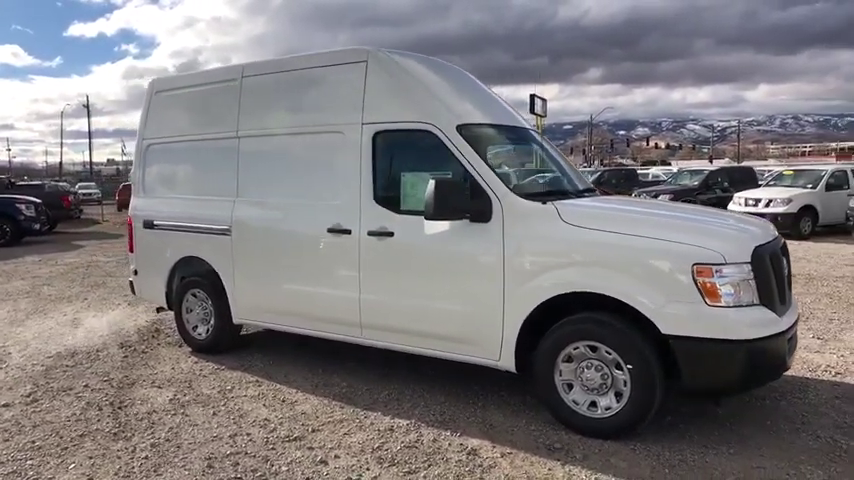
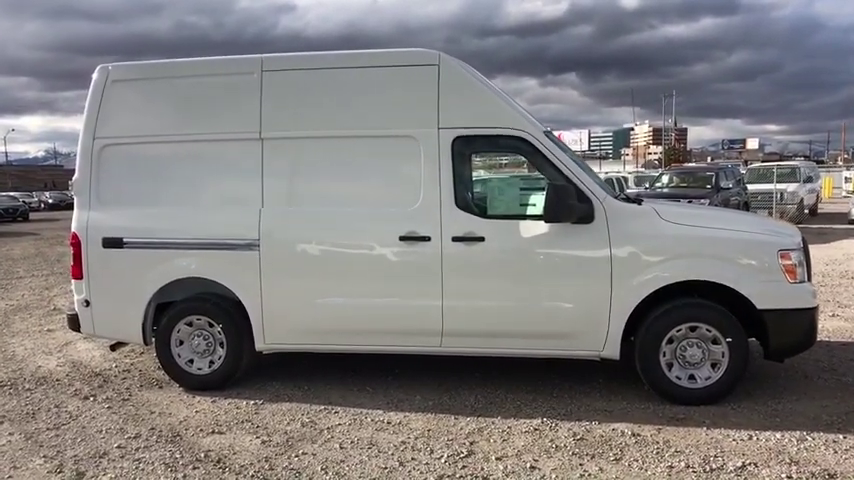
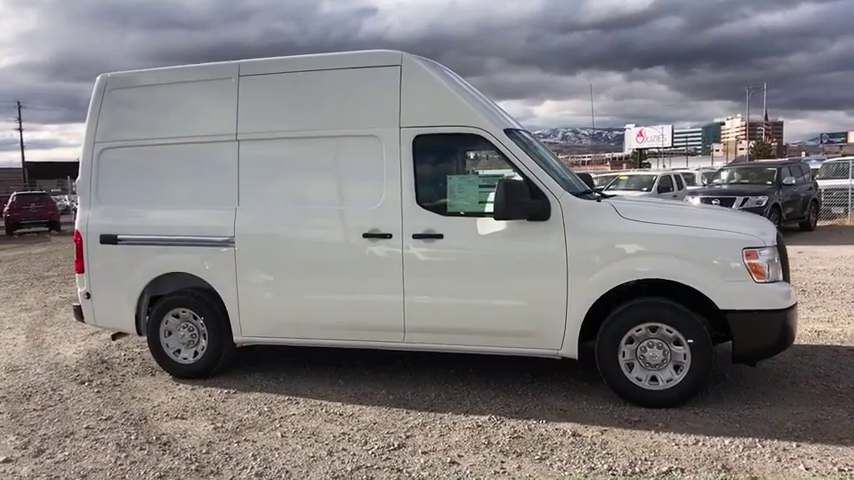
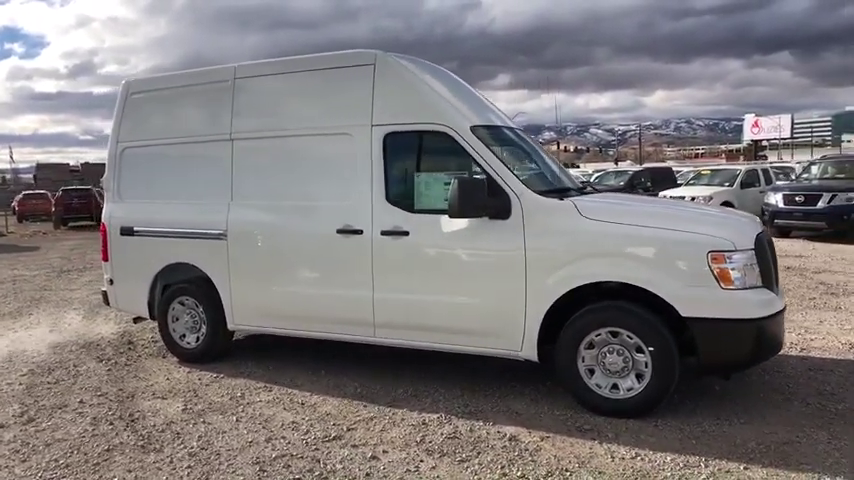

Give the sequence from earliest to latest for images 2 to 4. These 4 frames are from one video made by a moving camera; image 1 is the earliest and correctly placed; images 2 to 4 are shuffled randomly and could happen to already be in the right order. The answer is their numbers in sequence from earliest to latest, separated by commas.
4, 3, 2
